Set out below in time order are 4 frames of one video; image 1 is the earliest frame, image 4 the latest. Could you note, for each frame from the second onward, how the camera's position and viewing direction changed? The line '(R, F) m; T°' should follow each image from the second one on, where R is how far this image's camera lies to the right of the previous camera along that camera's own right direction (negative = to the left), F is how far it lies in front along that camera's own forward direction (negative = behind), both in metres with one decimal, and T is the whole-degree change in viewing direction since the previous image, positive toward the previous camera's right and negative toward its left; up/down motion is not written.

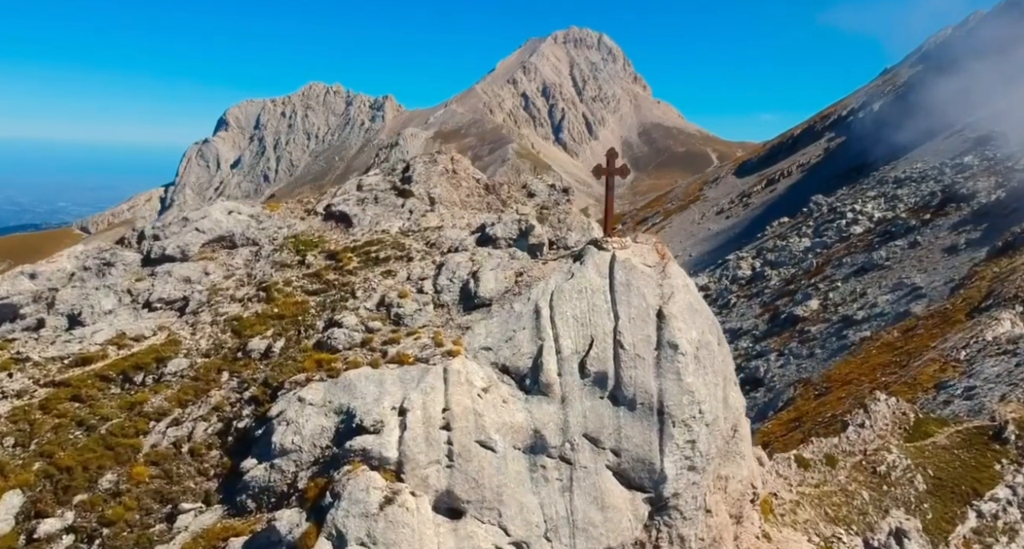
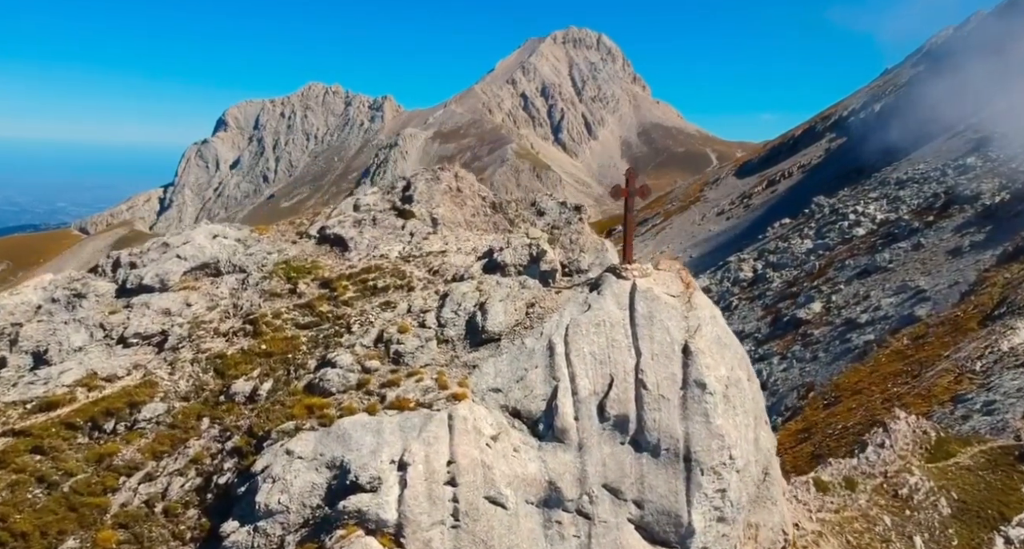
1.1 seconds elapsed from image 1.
(-0.2, +1.5) m; 0°
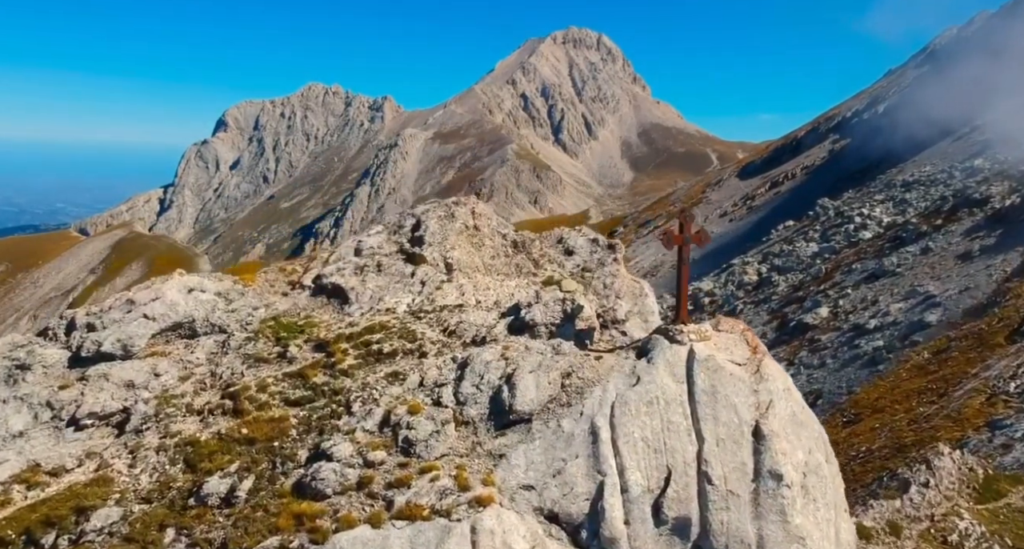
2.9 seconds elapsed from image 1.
(-0.5, +2.6) m; 0°
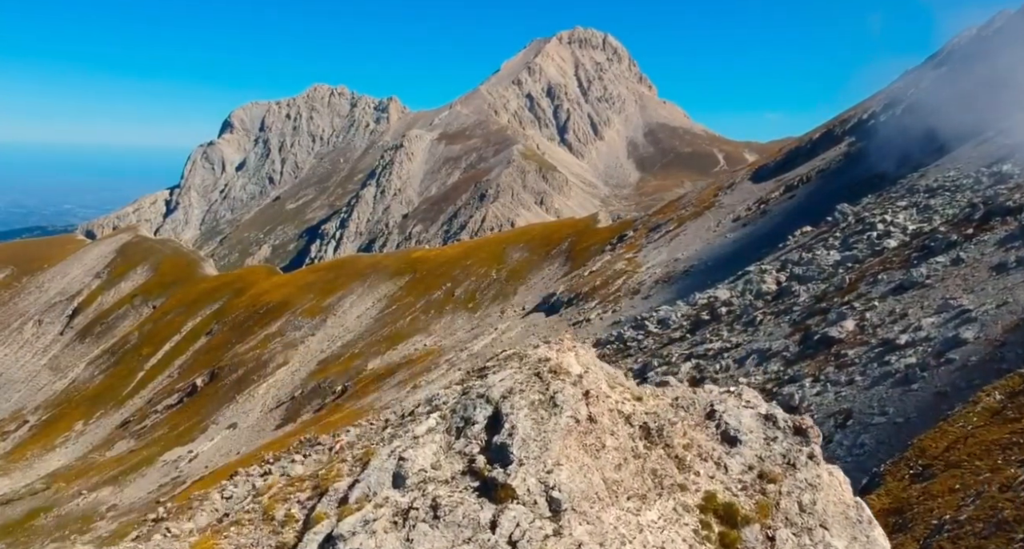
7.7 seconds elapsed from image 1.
(-1.6, +6.5) m; 0°
